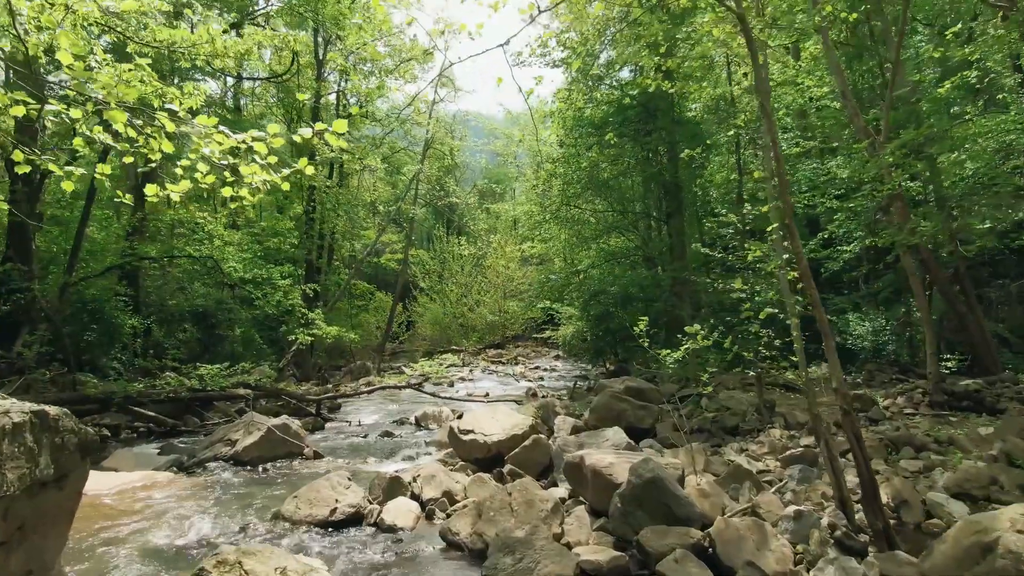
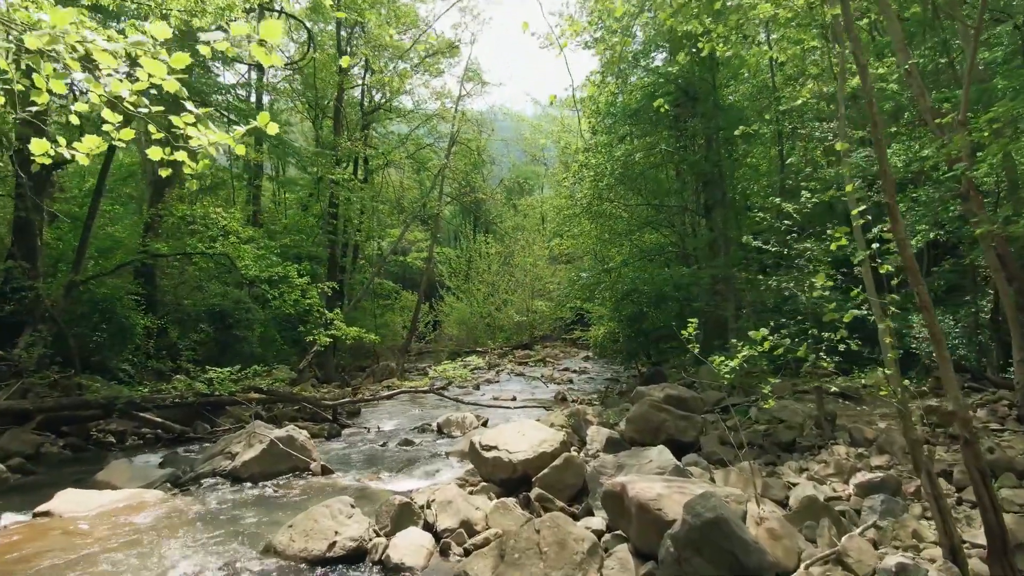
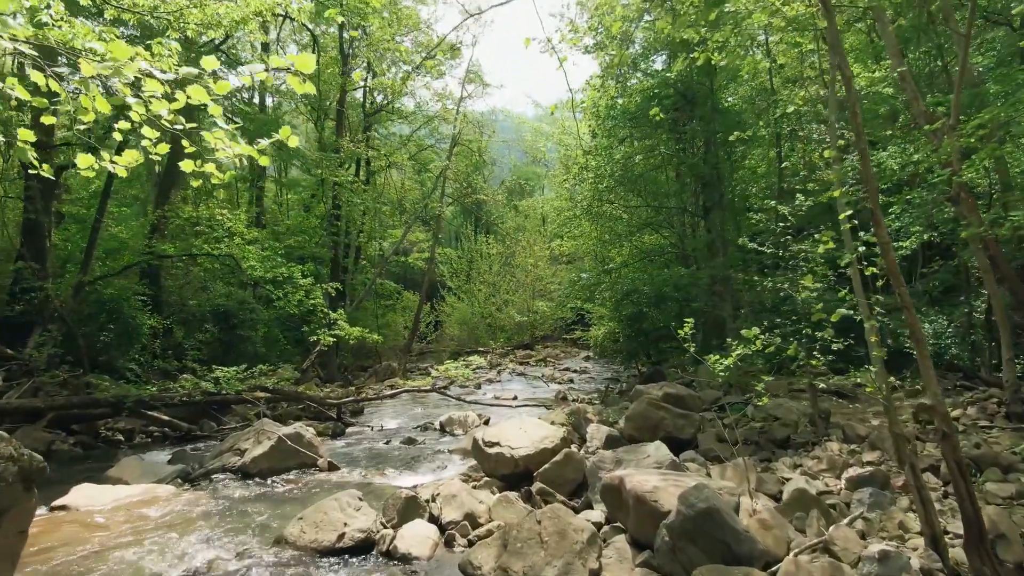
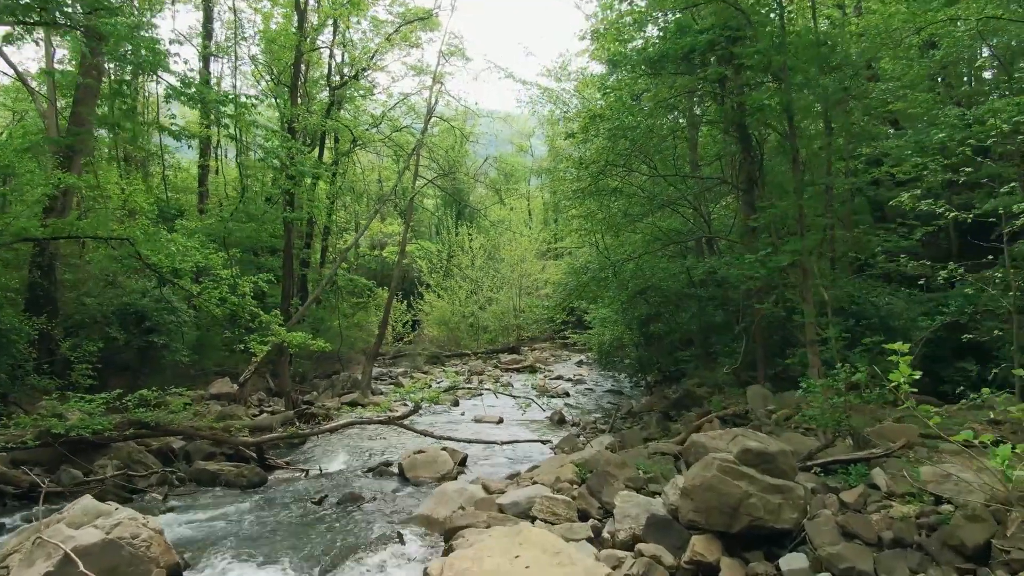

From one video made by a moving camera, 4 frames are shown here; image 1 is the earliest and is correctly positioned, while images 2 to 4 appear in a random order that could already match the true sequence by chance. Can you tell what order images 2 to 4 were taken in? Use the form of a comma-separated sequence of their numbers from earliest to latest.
3, 2, 4
